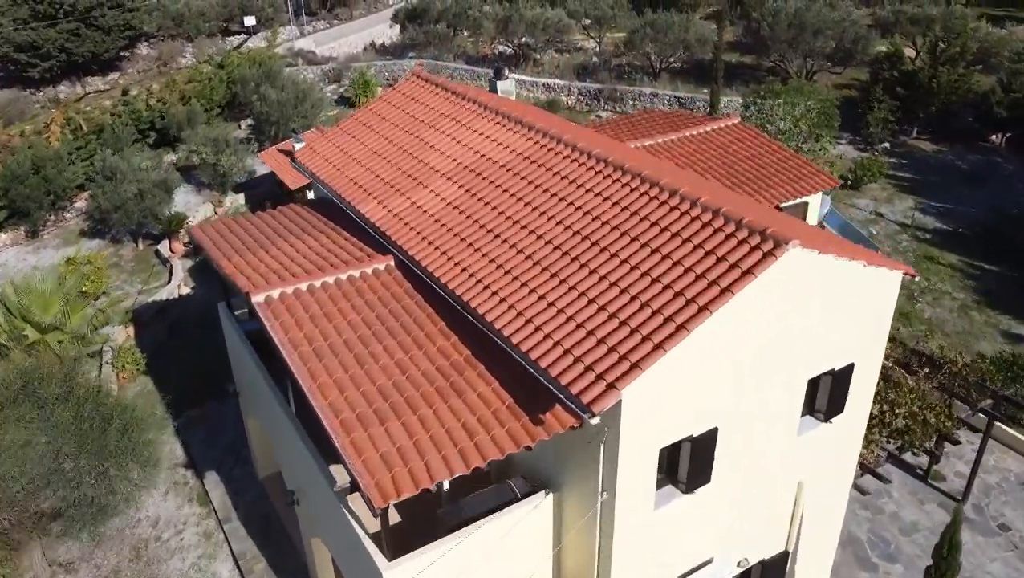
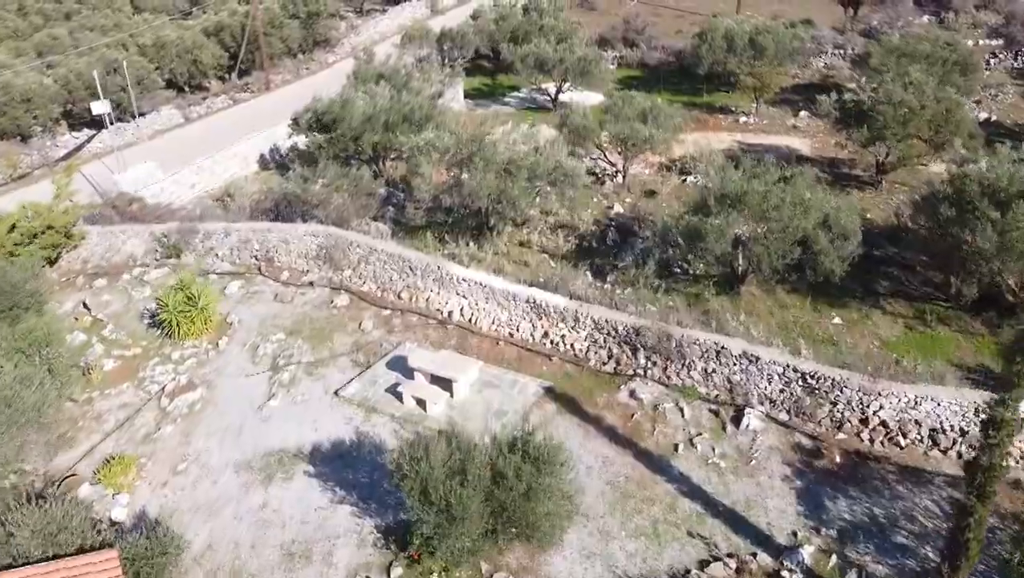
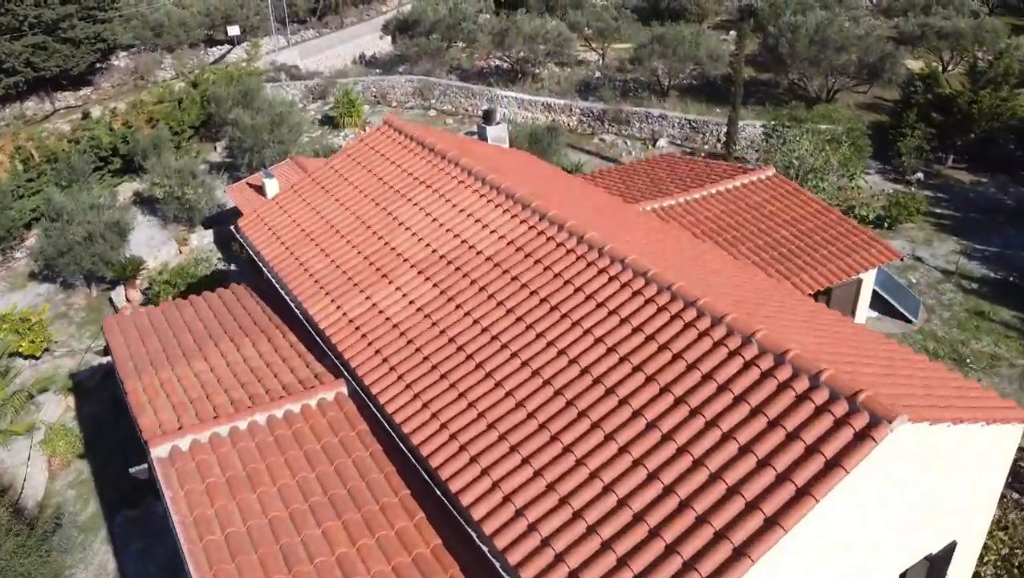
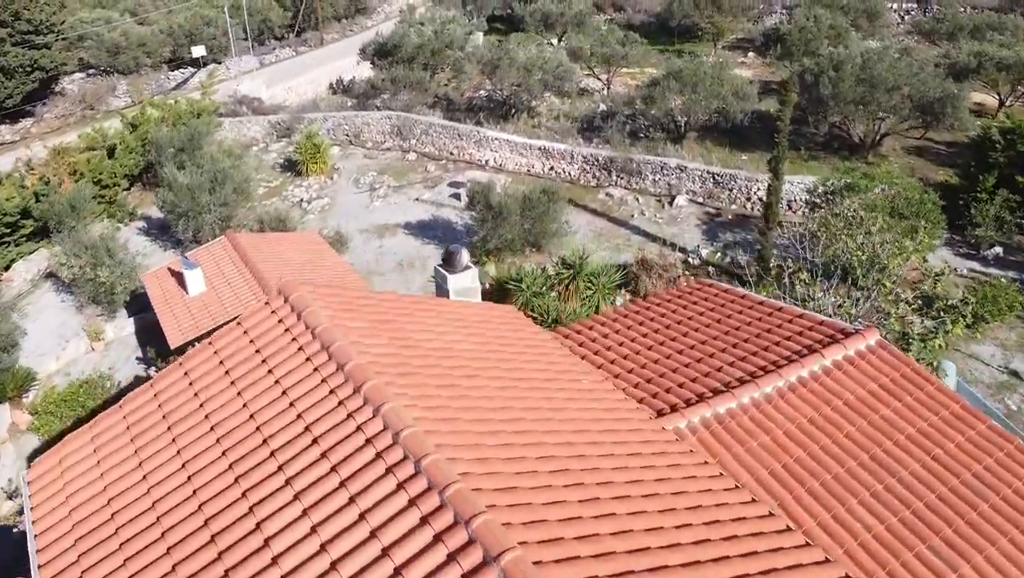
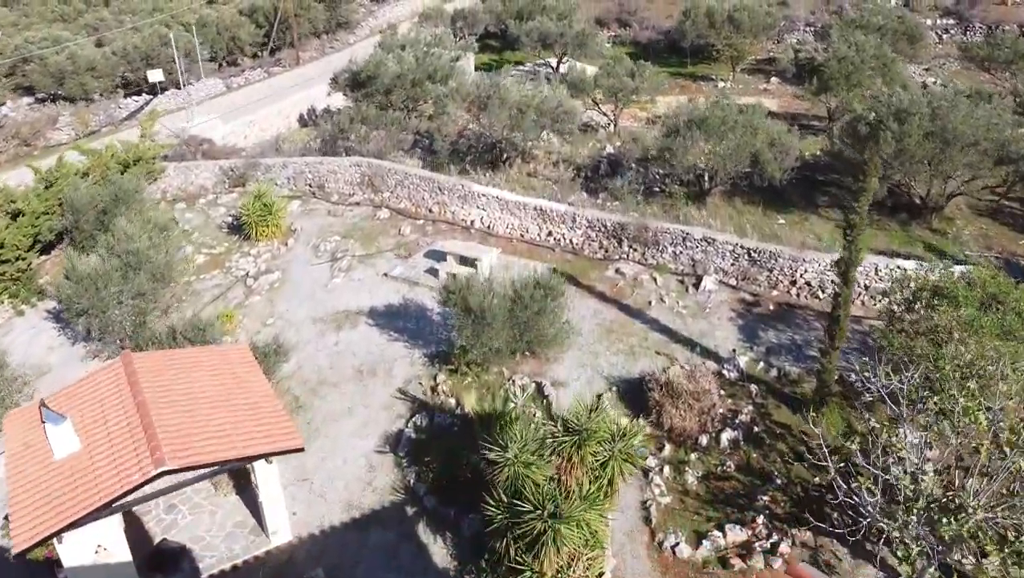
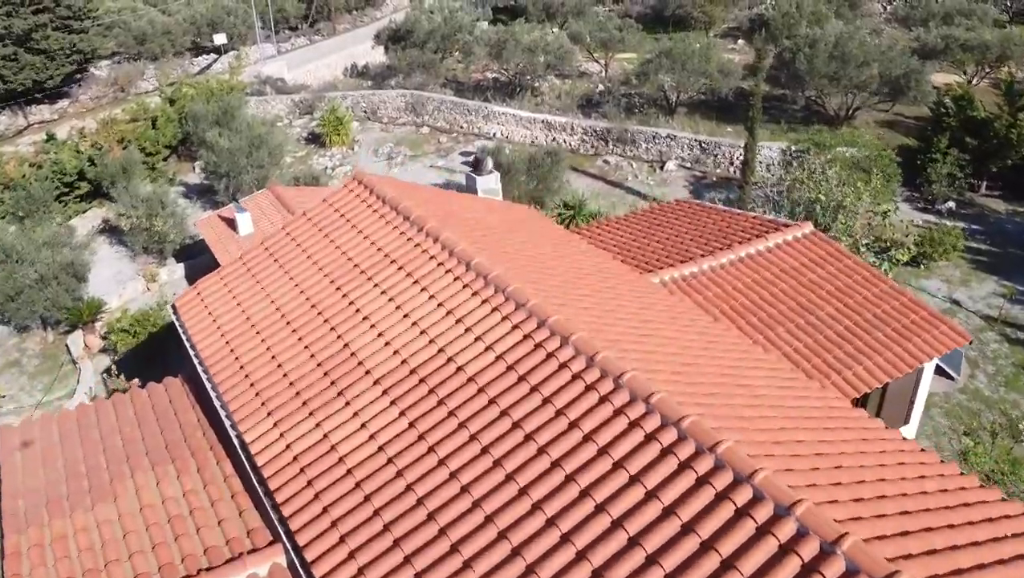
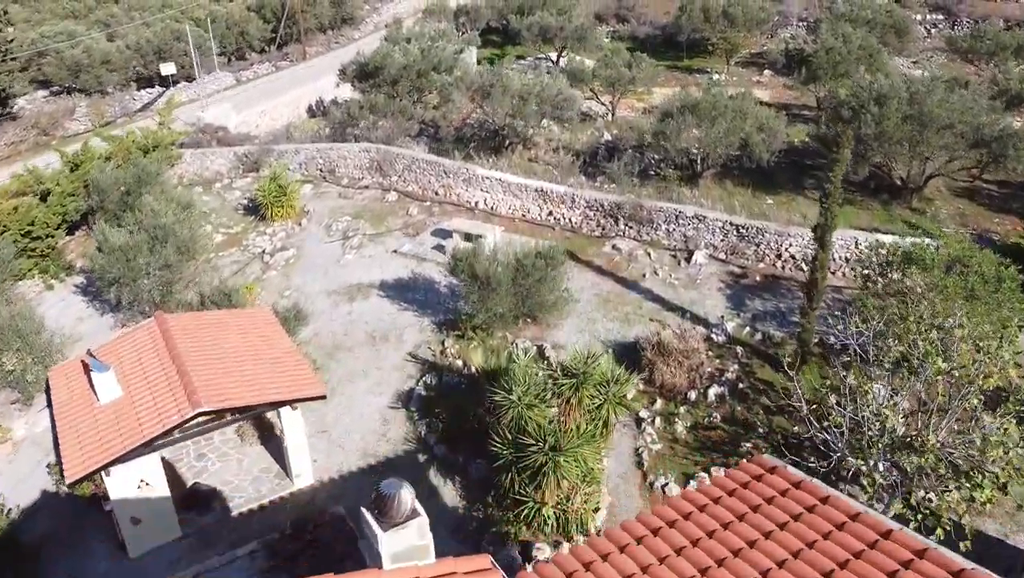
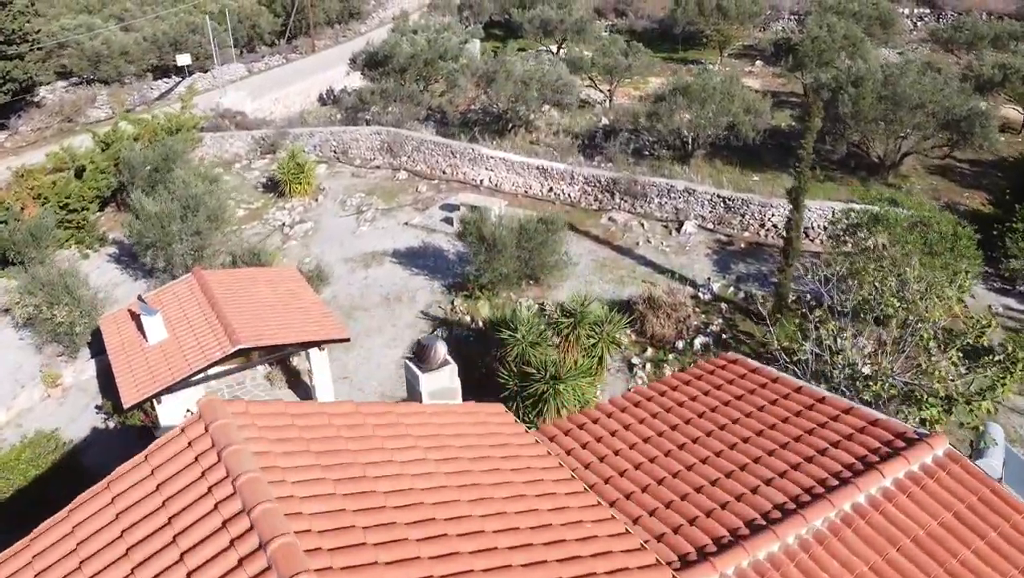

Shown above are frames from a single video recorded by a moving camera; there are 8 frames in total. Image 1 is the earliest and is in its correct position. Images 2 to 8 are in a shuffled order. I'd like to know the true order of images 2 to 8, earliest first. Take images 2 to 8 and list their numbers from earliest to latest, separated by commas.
3, 6, 4, 8, 7, 5, 2
